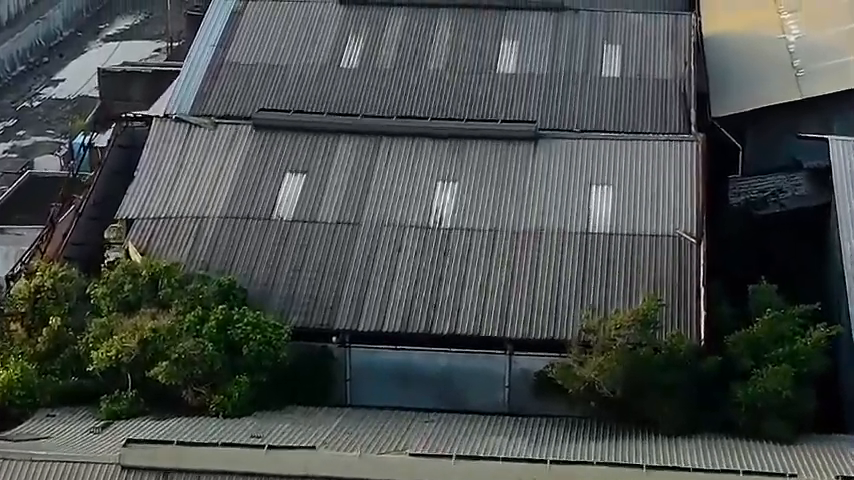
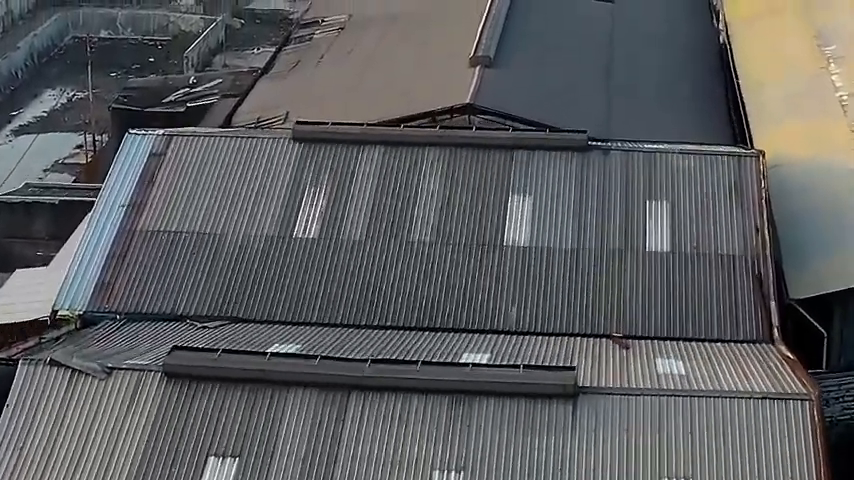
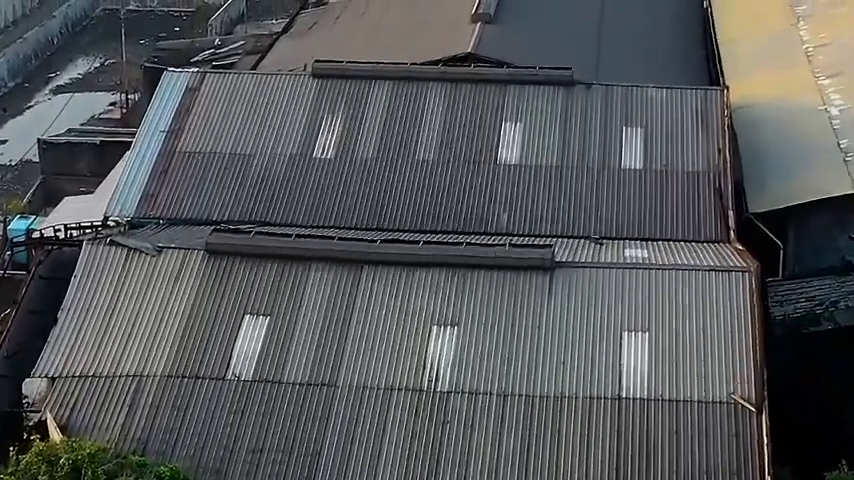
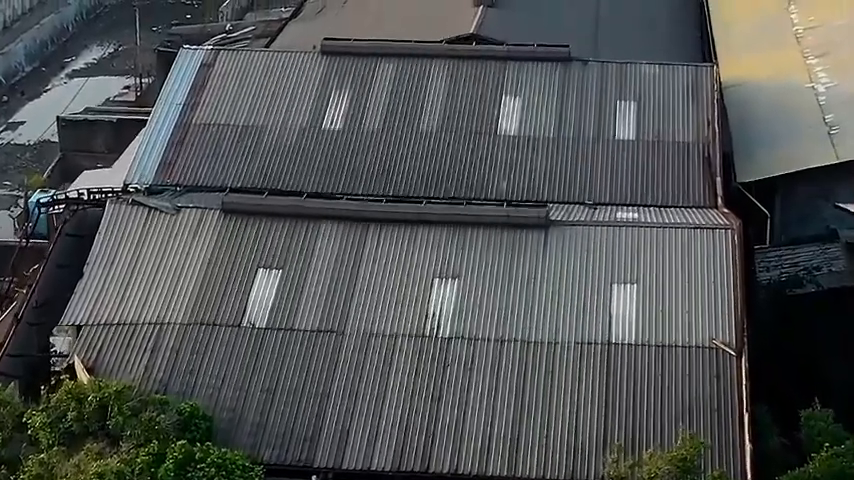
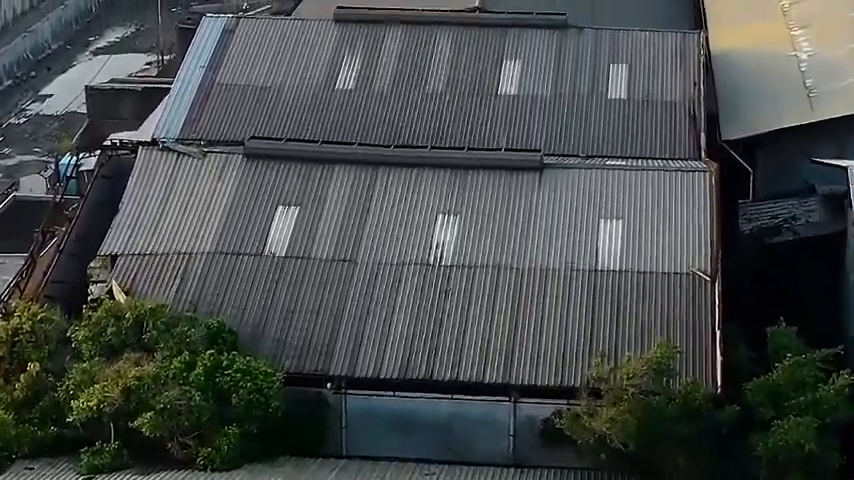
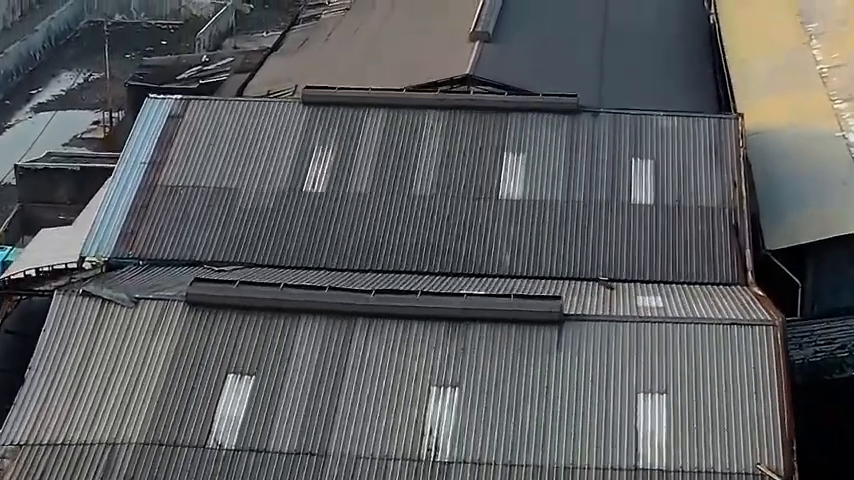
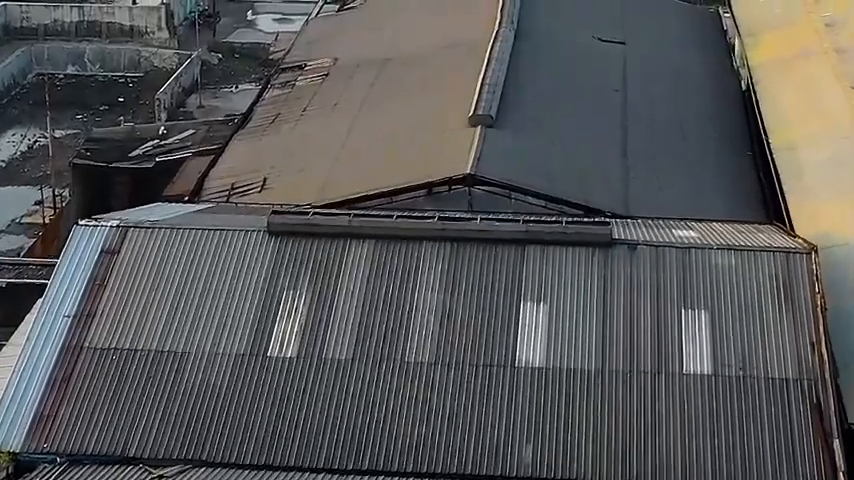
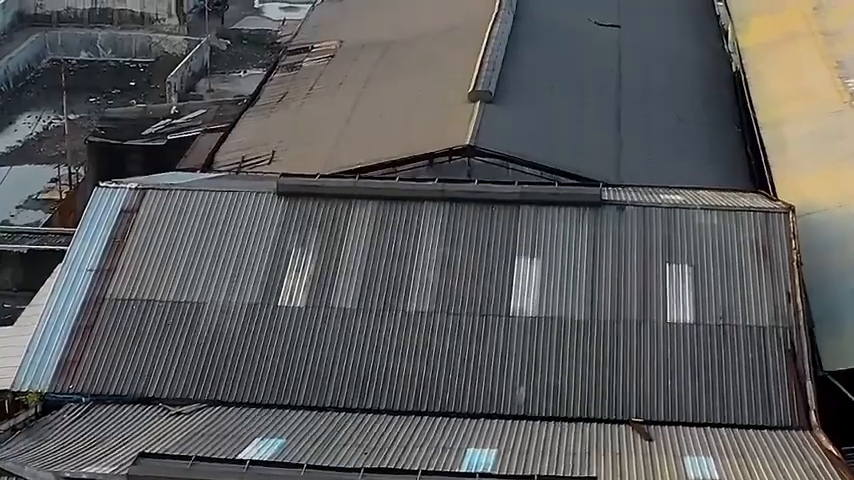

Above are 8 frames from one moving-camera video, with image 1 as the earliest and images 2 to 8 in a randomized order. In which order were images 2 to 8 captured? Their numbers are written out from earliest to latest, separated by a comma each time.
5, 4, 3, 6, 2, 8, 7
